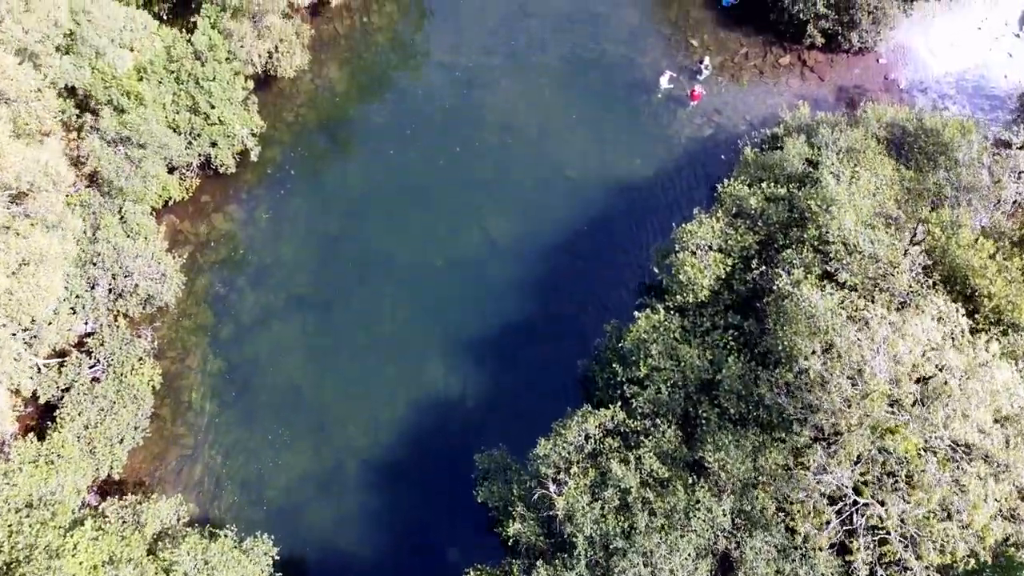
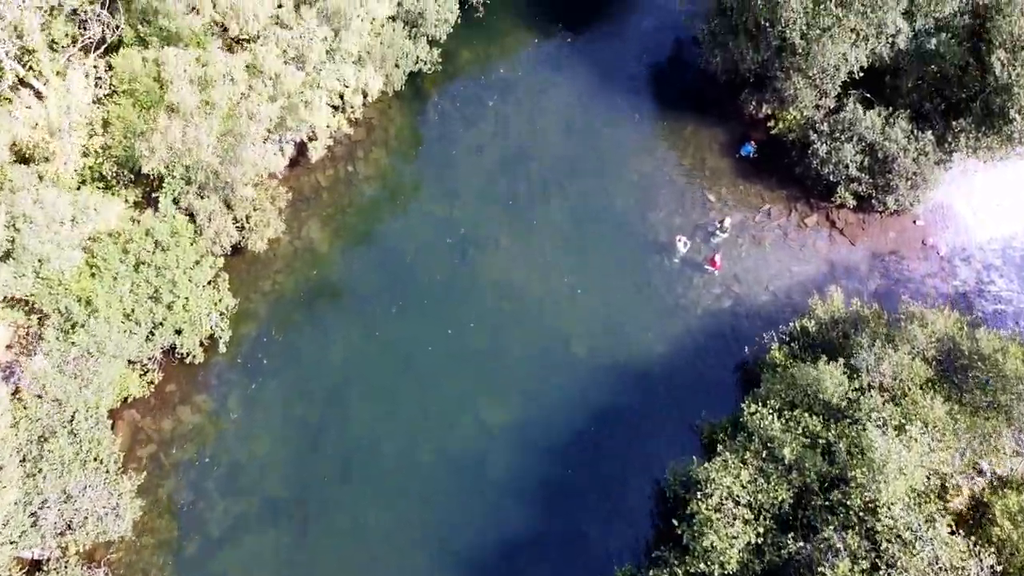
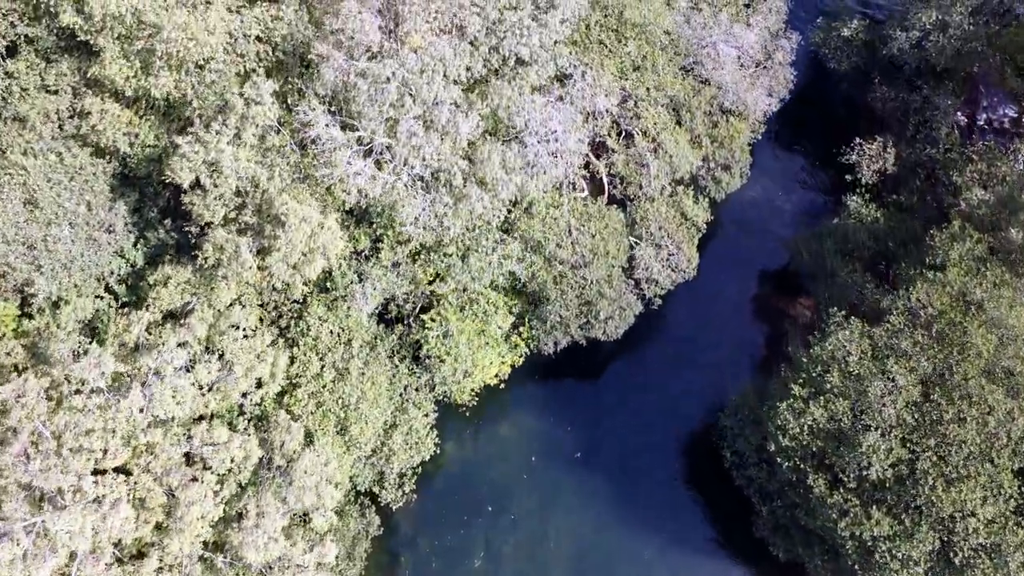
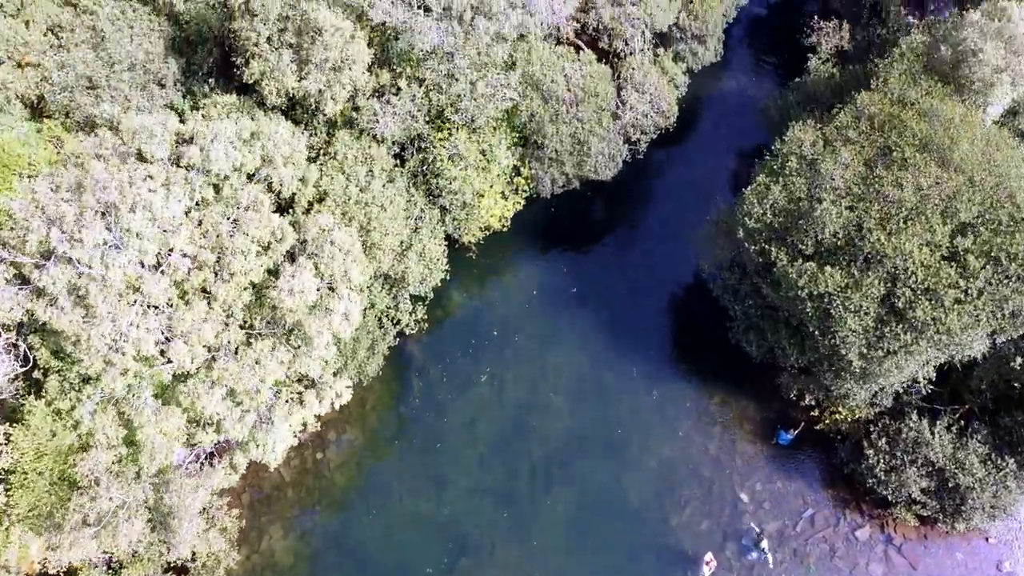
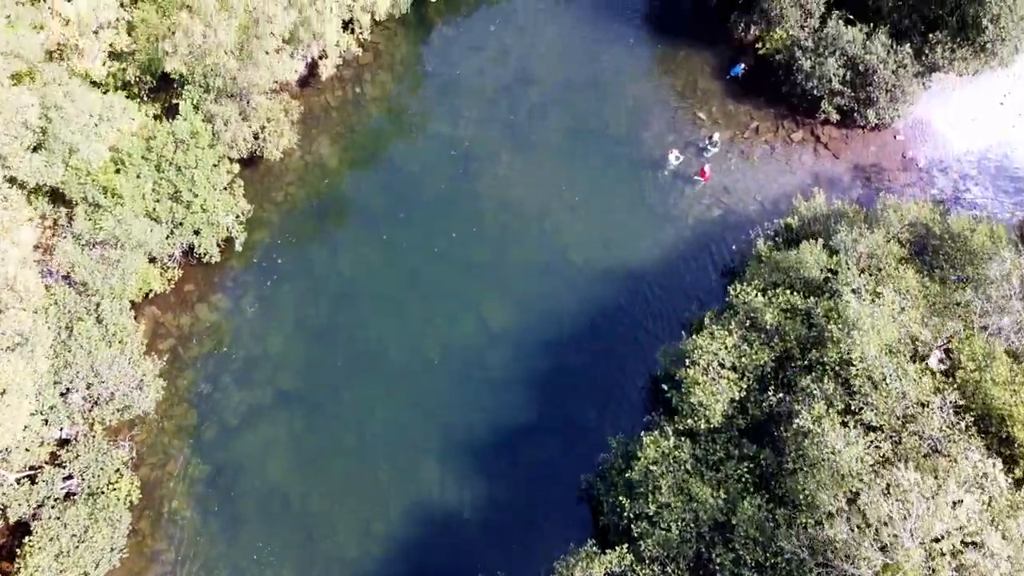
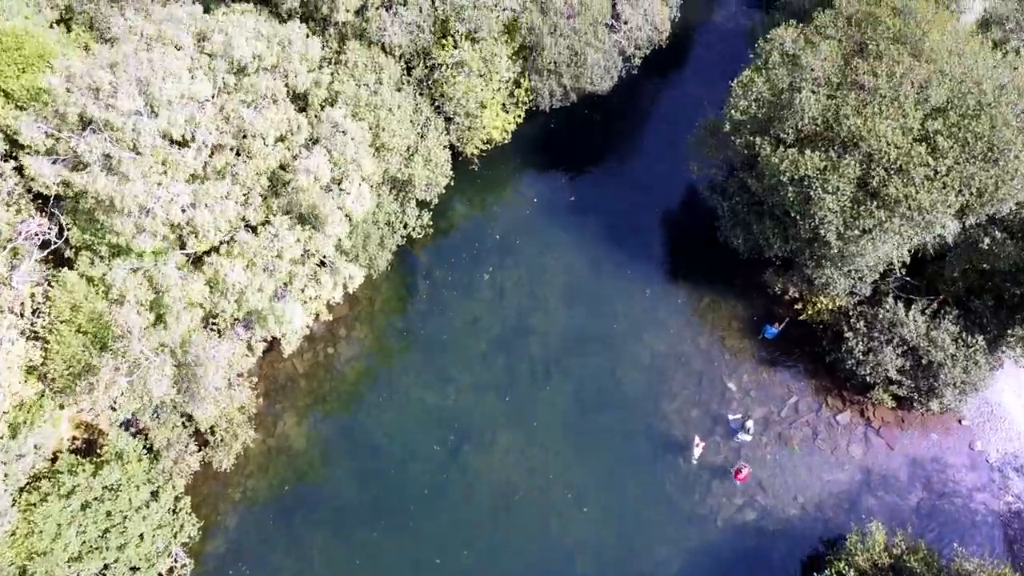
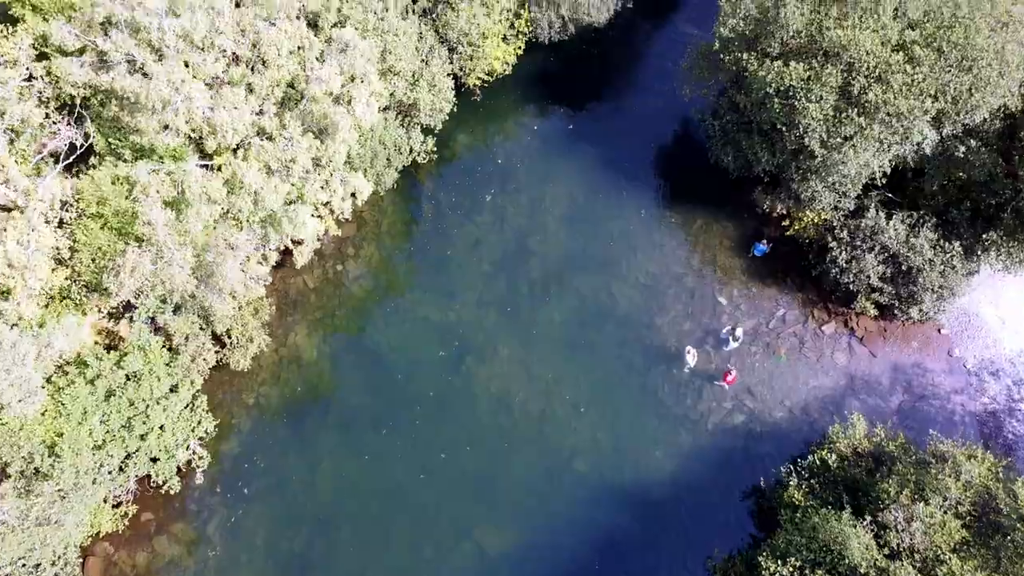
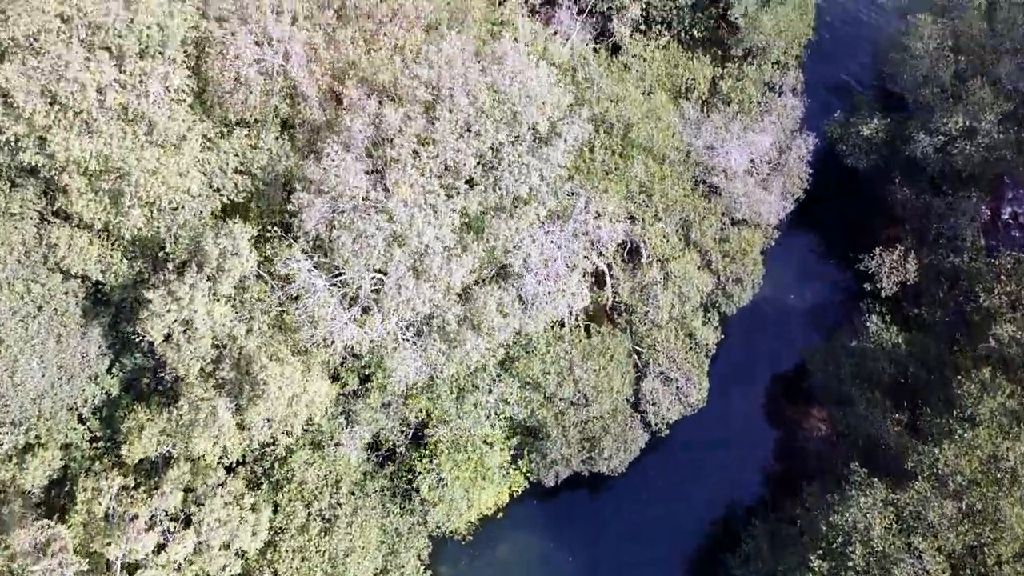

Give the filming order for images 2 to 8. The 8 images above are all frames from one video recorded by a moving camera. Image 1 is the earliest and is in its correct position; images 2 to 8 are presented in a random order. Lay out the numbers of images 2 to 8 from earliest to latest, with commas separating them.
5, 2, 7, 6, 4, 3, 8
